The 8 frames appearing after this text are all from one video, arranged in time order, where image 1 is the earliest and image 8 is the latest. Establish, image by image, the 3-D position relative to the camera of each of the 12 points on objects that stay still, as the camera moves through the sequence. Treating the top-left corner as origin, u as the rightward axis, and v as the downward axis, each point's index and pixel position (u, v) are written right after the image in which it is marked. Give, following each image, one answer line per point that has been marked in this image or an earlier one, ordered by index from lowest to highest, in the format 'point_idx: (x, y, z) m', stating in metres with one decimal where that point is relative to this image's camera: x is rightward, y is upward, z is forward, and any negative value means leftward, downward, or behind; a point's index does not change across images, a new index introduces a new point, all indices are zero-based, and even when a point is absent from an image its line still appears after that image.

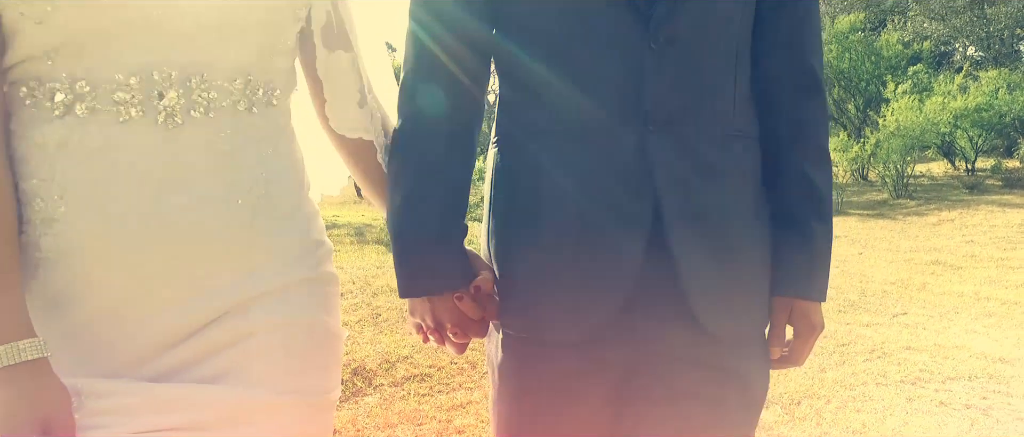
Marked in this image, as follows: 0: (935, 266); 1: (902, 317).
0: (+6.0, -0.7, +9.4) m
1: (+3.5, -0.9, +5.9) m
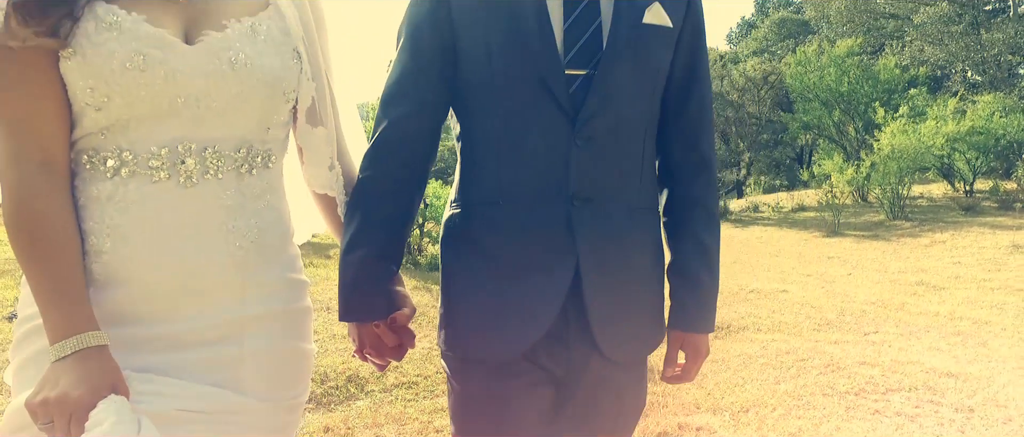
0: (+5.9, -1.0, +9.8) m
1: (+3.4, -1.1, +6.3) m
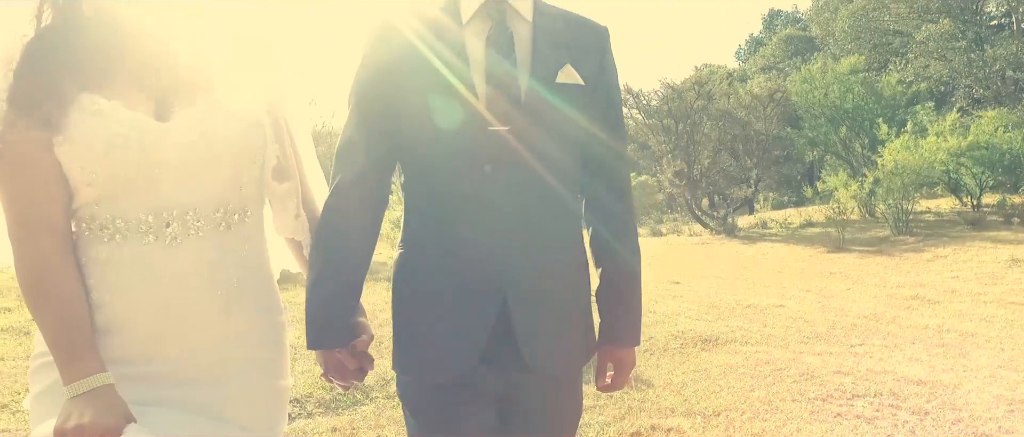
0: (+6.0, -1.3, +10.0) m
1: (+3.4, -1.3, +6.6) m
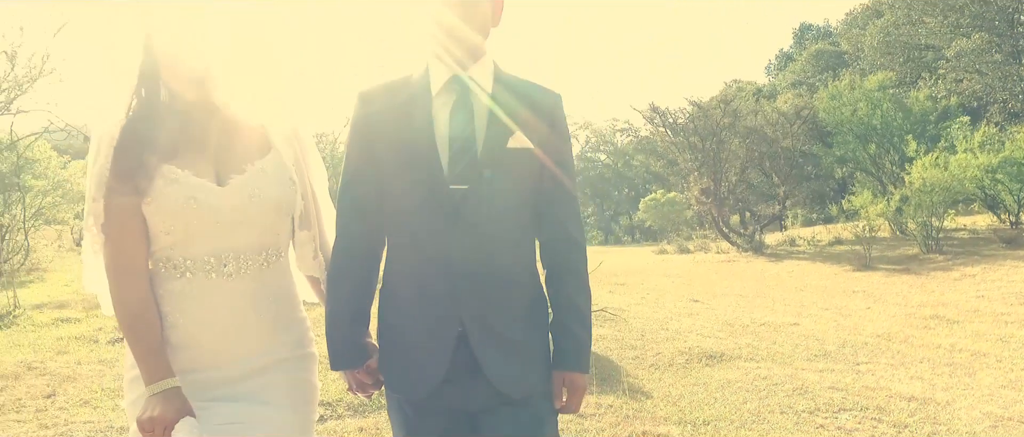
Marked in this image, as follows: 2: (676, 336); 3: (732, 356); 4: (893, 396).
0: (+6.3, -1.6, +10.1) m
1: (+3.6, -1.5, +6.8) m
2: (+1.8, -1.3, +7.6) m
3: (+2.1, -1.3, +6.5) m
4: (+3.0, -1.4, +5.2) m
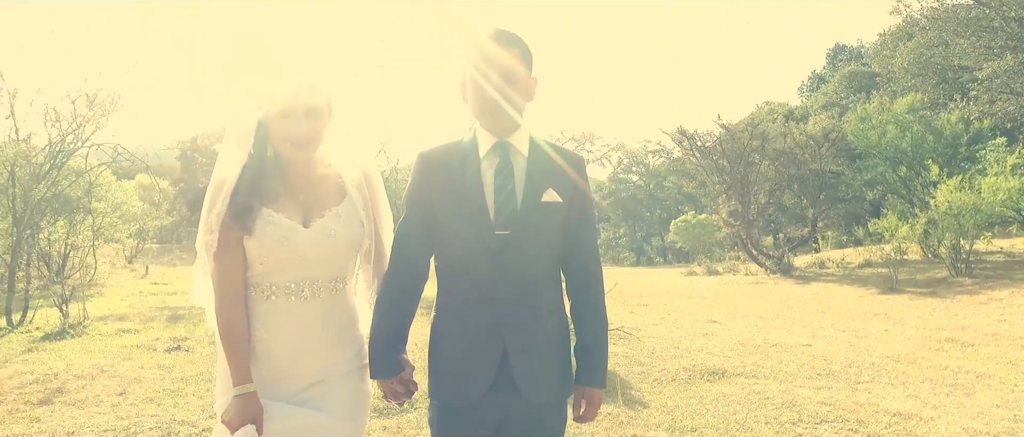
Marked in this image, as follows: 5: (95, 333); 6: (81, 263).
0: (+6.6, -1.9, +10.3) m
1: (+3.7, -1.8, +7.1) m
2: (+2.1, -1.6, +8.0) m
3: (+2.3, -1.6, +6.9) m
4: (+3.0, -1.6, +5.6) m
5: (-4.4, -1.2, +7.1) m
6: (-6.3, -0.6, +10.1) m
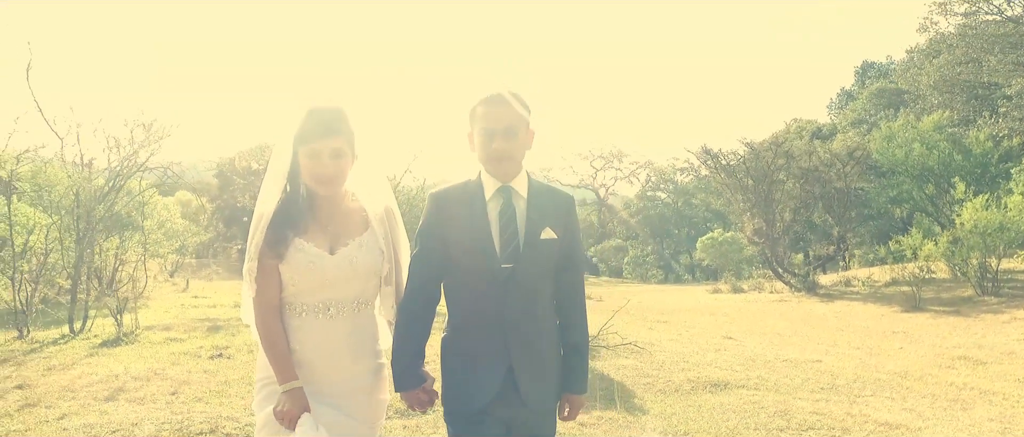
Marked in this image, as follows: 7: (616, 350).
0: (+6.9, -2.2, +10.4) m
1: (+3.9, -2.0, +7.4) m
2: (+2.2, -1.9, +8.3) m
3: (+2.4, -1.8, +7.3) m
4: (+3.1, -1.8, +5.9) m
5: (-4.3, -1.4, +7.8) m
6: (-6.0, -0.9, +10.8) m
7: (+1.4, -1.8, +9.1) m
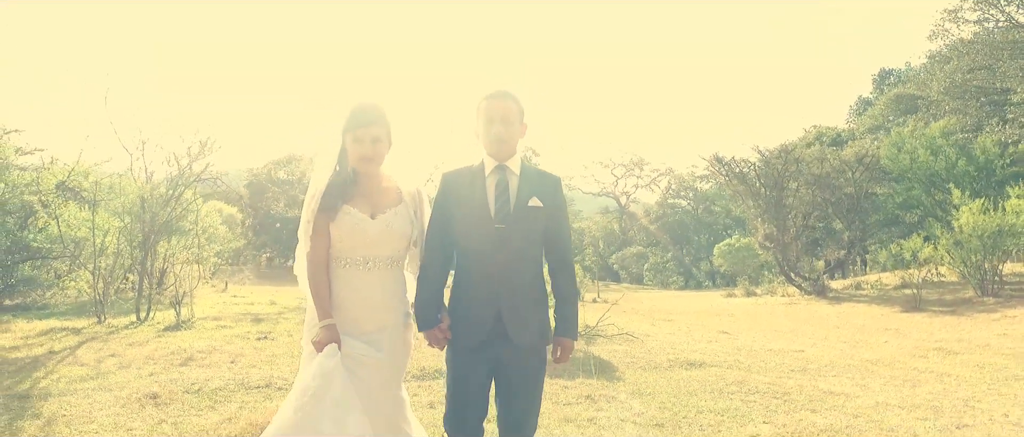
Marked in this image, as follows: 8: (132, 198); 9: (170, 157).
0: (+7.0, -2.3, +11.3) m
1: (+3.9, -2.0, +8.4) m
2: (+2.3, -1.9, +9.4) m
3: (+2.5, -1.8, +8.3) m
4: (+3.1, -1.8, +6.9) m
5: (-4.2, -1.5, +9.1) m
6: (-5.9, -1.0, +12.2) m
7: (+1.5, -1.8, +10.2) m
8: (-6.1, +0.3, +10.8) m
9: (-5.4, +1.0, +10.6) m
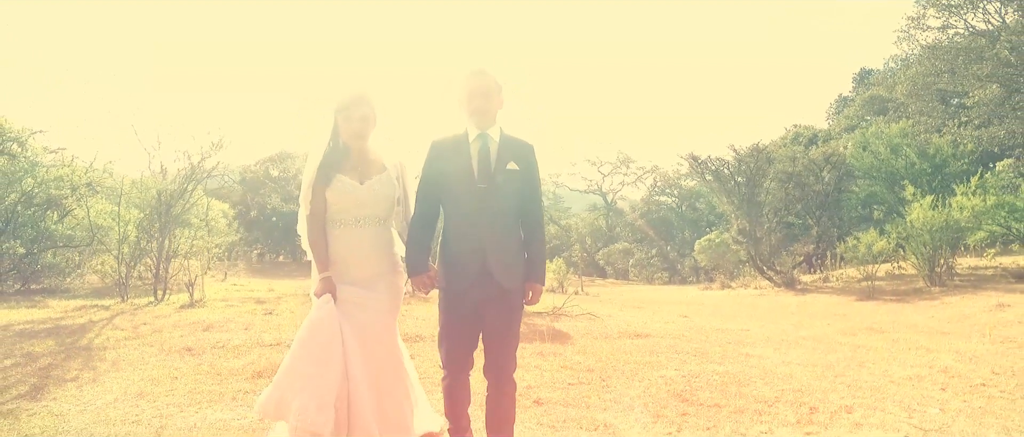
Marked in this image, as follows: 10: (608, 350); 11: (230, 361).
0: (+6.6, -2.1, +12.7) m
1: (+3.5, -1.9, +9.8) m
2: (+1.9, -1.8, +10.7) m
3: (+2.1, -1.7, +9.7) m
4: (+2.7, -1.7, +8.3) m
5: (-4.6, -1.3, +10.3) m
6: (-6.3, -0.9, +13.4) m
7: (+1.1, -1.7, +11.5) m
8: (-6.5, +0.5, +12.0) m
9: (-5.9, +1.1, +11.8) m
10: (+1.1, -1.5, +7.6) m
11: (-2.5, -1.3, +5.9) m
